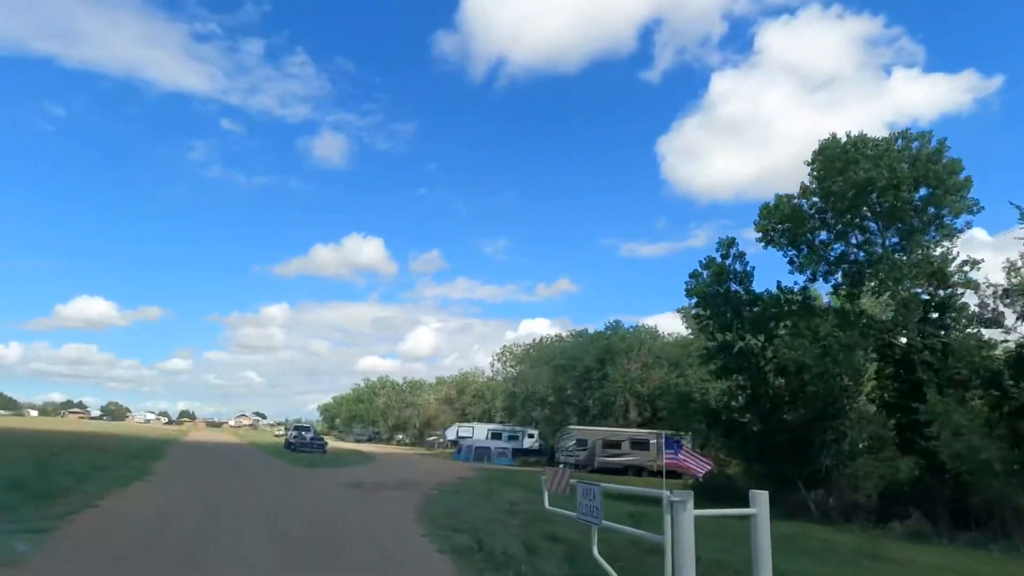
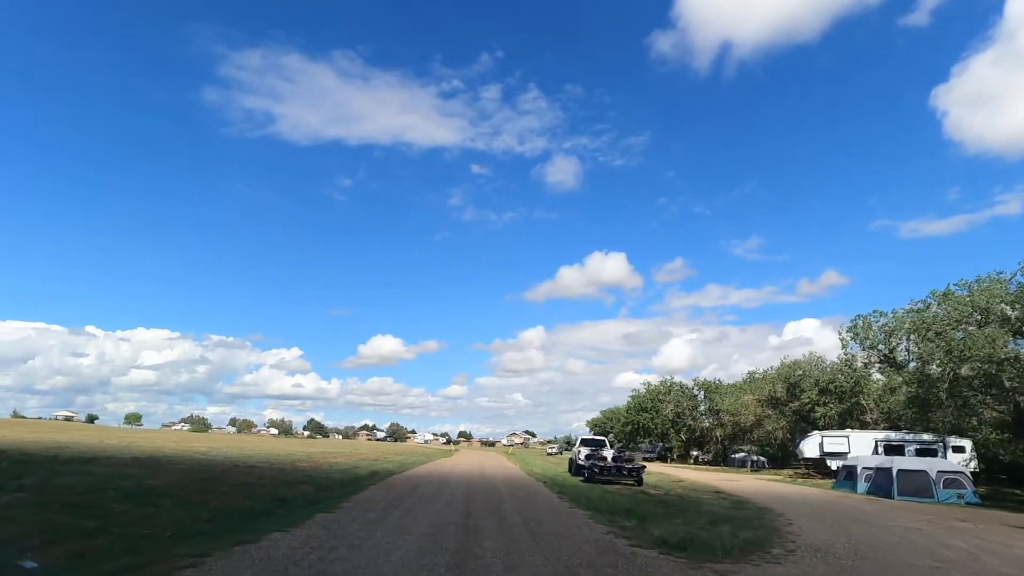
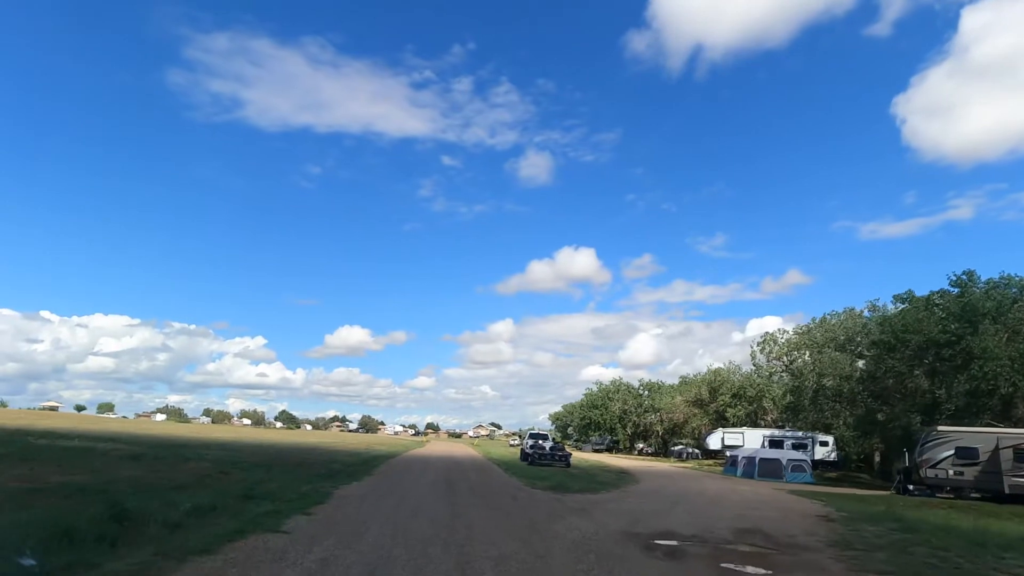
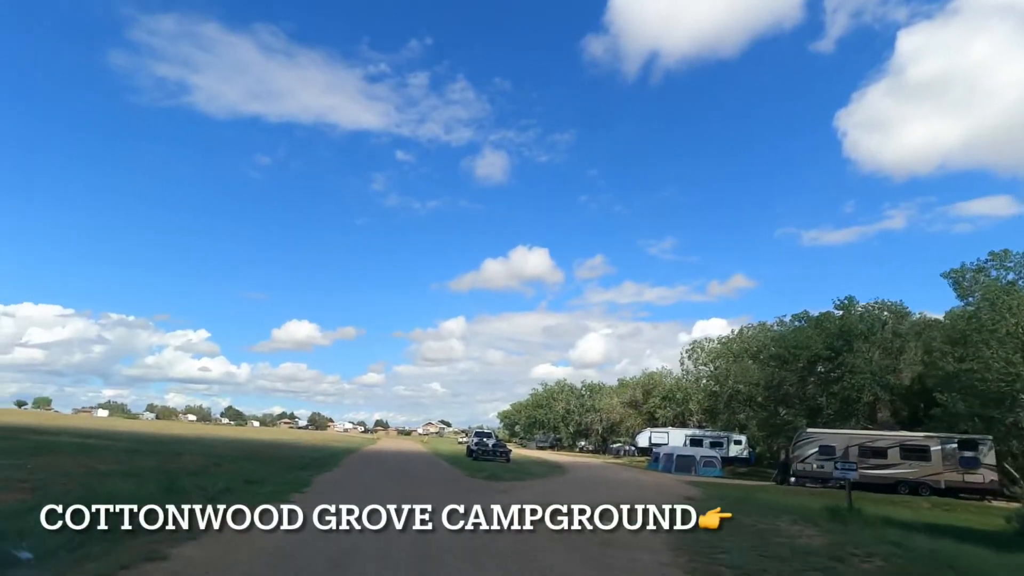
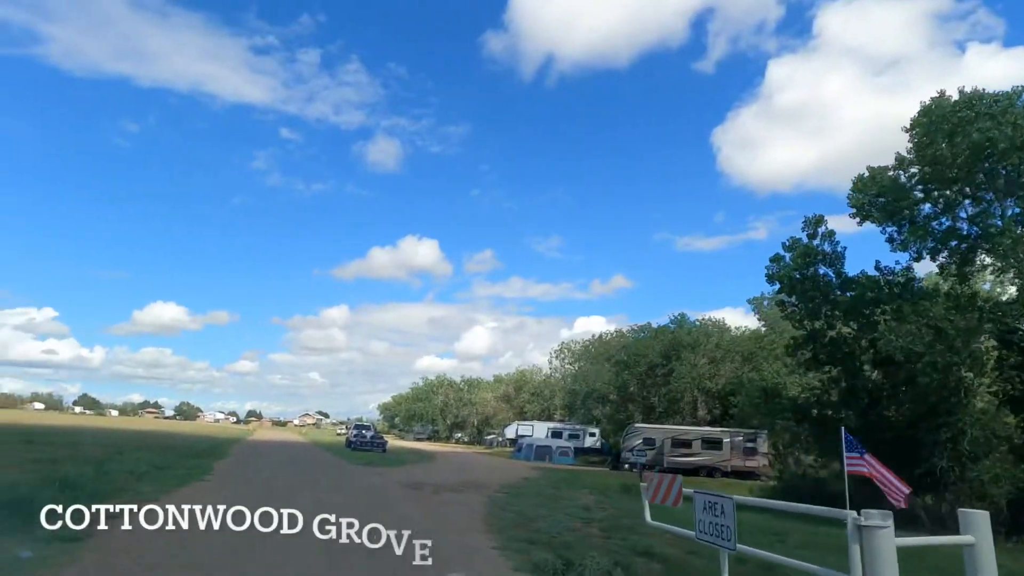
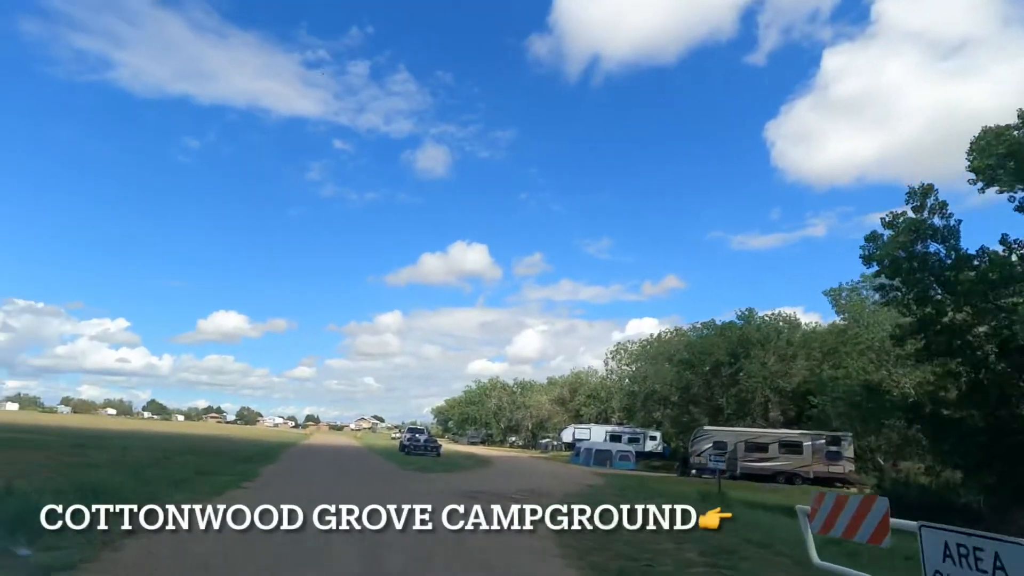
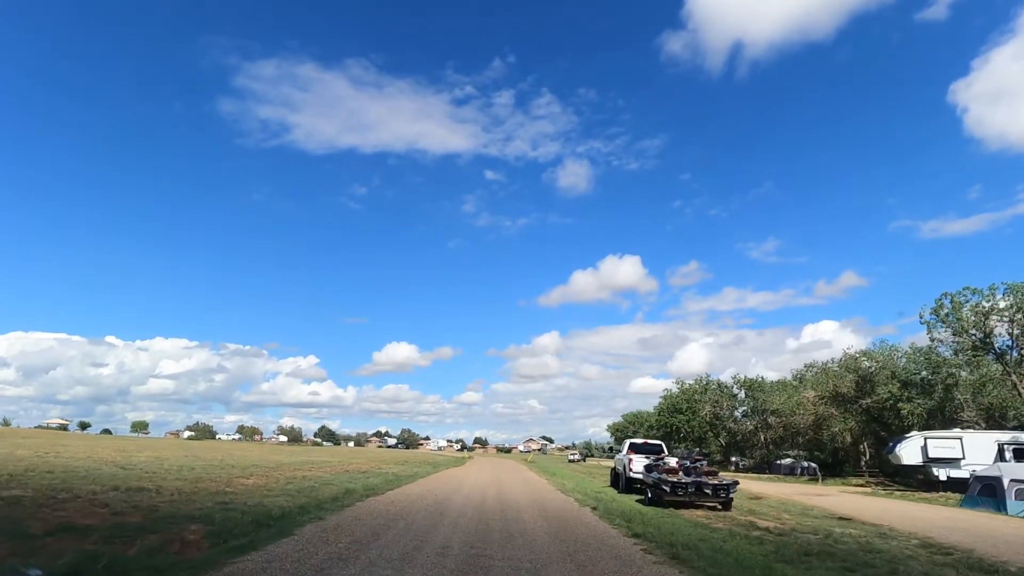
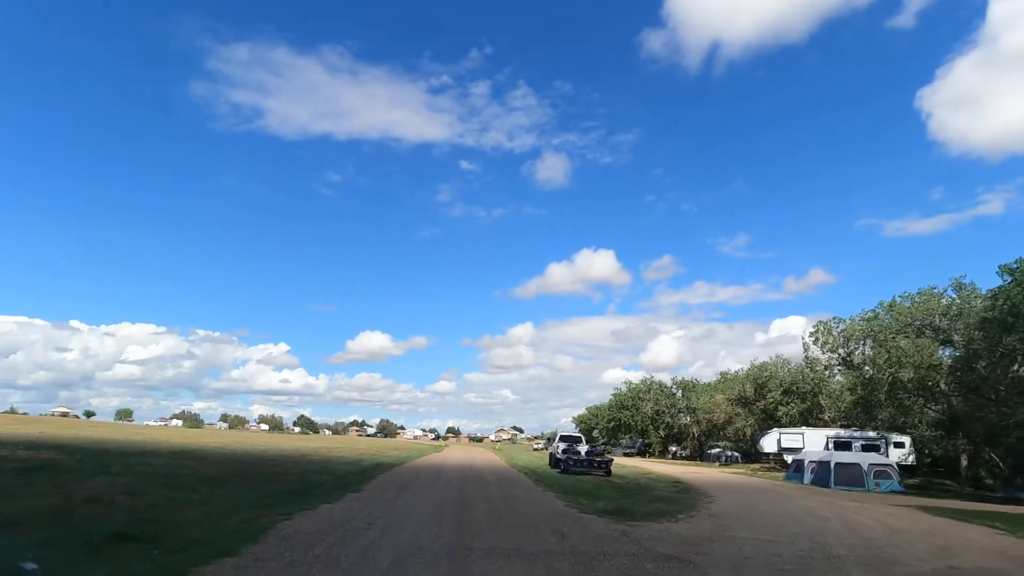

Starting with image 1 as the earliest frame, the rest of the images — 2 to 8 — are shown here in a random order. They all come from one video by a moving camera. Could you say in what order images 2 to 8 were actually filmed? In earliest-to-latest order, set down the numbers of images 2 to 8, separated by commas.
5, 6, 4, 3, 8, 2, 7
